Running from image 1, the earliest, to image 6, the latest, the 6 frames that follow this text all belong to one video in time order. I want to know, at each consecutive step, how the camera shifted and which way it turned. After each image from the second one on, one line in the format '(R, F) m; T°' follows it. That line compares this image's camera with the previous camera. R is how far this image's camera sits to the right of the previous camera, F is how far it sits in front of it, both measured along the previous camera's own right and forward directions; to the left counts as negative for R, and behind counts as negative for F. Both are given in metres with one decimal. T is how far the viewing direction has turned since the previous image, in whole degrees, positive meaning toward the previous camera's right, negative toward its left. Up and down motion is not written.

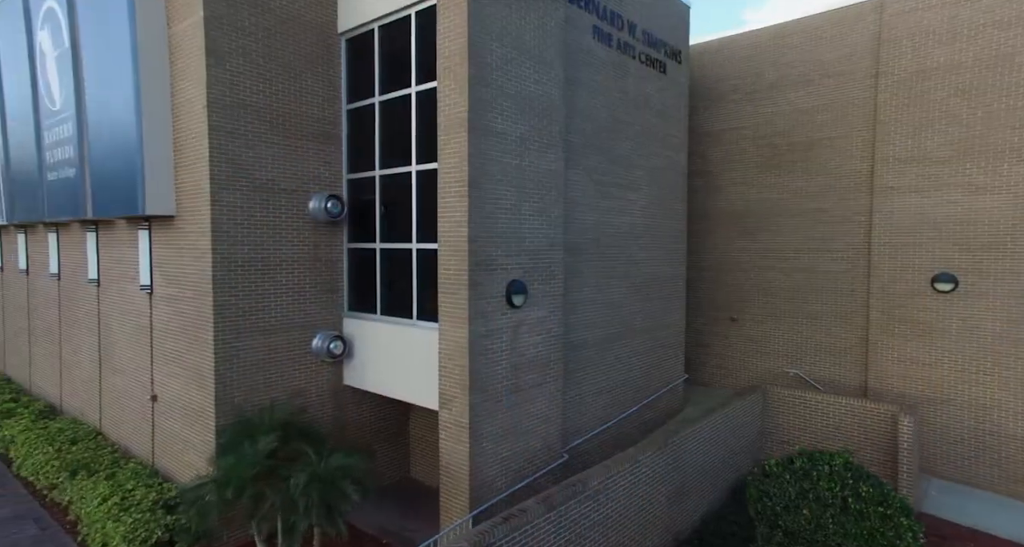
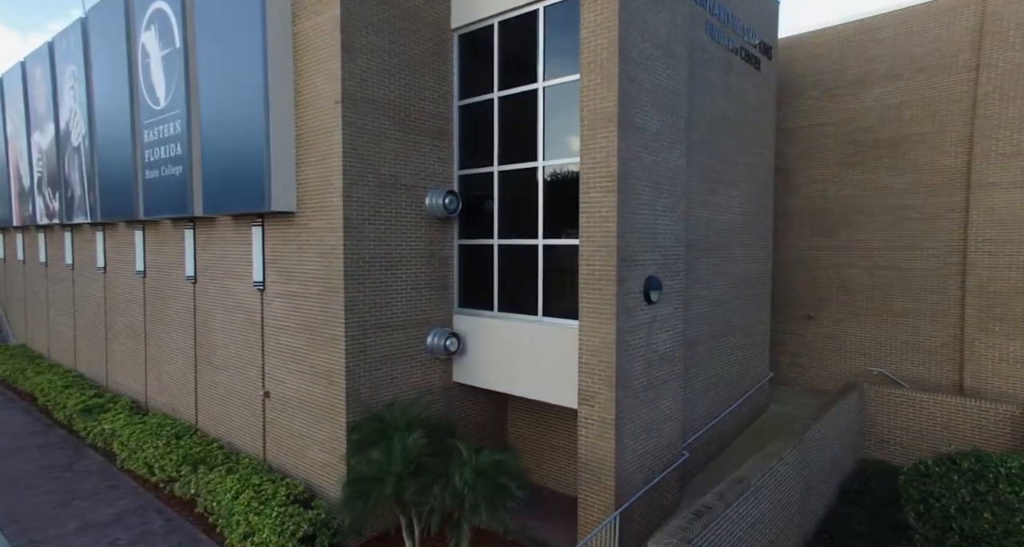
(-1.7, 0.0) m; -1°
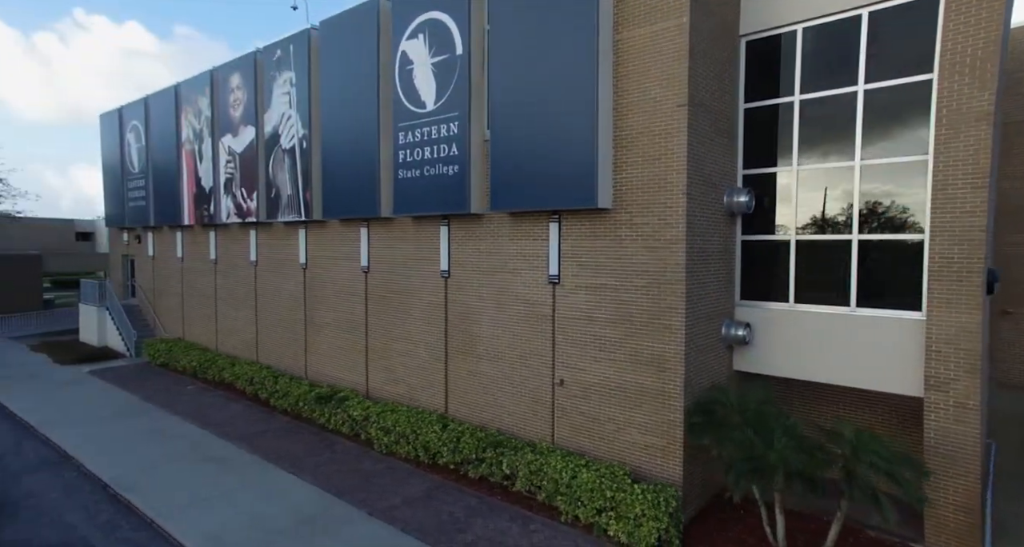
(-4.6, -0.6) m; -2°
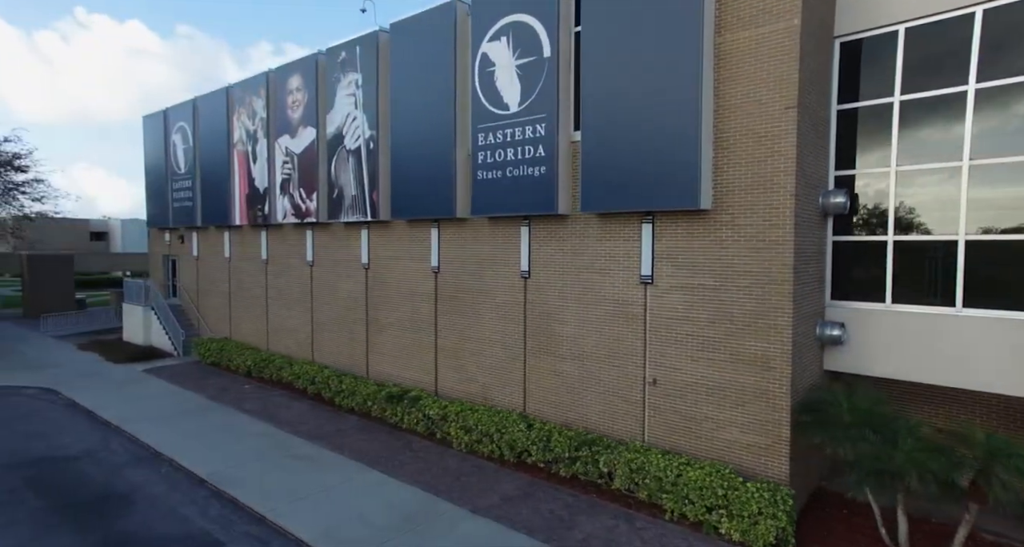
(-1.6, -0.1) m; -1°
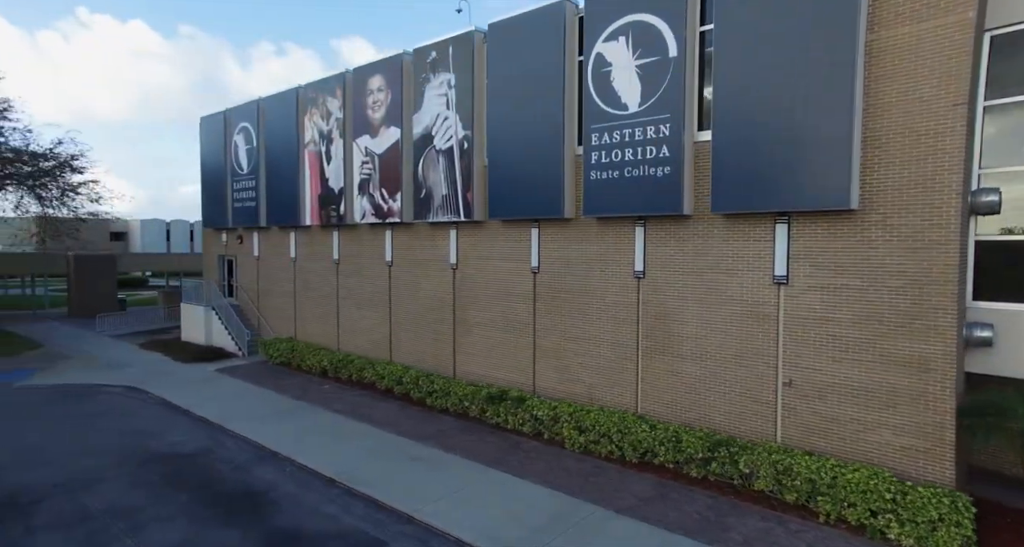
(-2.3, 0.0) m; -1°
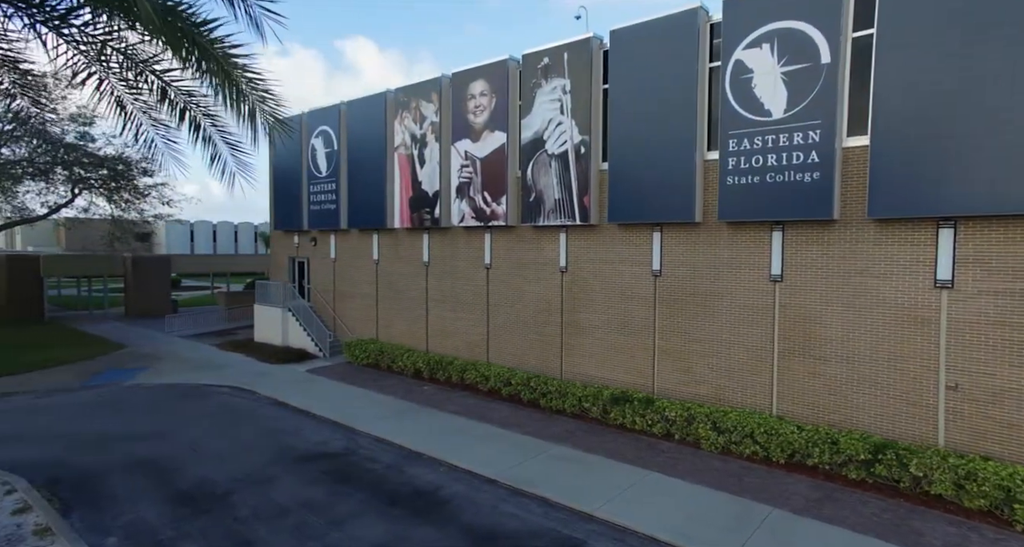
(-2.8, -0.3) m; -1°
